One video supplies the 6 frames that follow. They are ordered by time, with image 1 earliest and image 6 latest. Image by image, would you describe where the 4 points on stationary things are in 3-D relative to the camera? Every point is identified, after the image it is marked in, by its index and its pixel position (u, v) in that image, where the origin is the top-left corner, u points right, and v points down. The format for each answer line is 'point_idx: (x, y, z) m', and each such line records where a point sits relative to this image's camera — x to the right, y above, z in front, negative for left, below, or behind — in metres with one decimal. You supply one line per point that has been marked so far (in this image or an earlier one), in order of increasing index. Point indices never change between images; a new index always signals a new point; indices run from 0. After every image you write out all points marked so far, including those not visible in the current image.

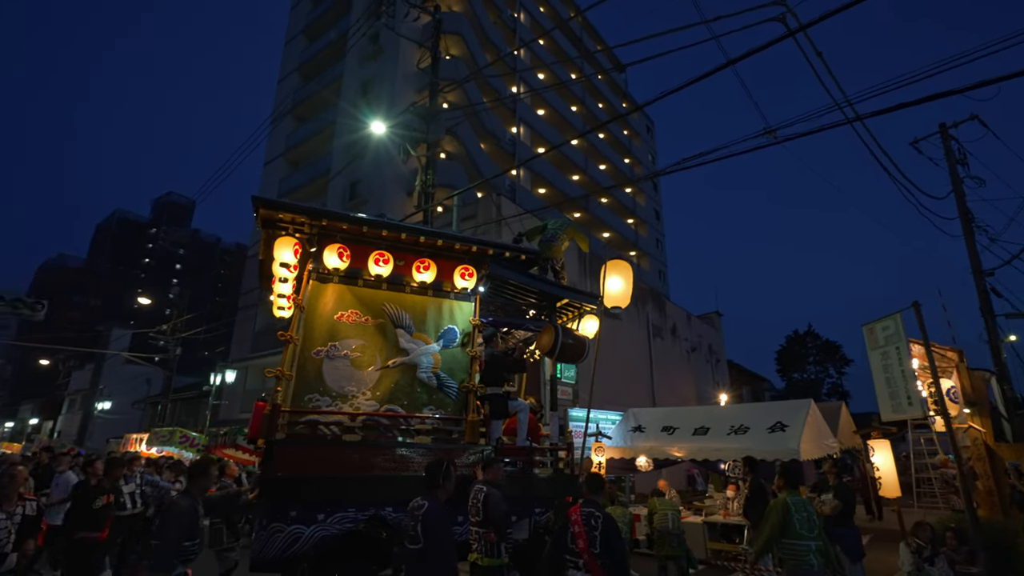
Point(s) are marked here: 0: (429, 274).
0: (-1.6, +0.3, +9.5) m
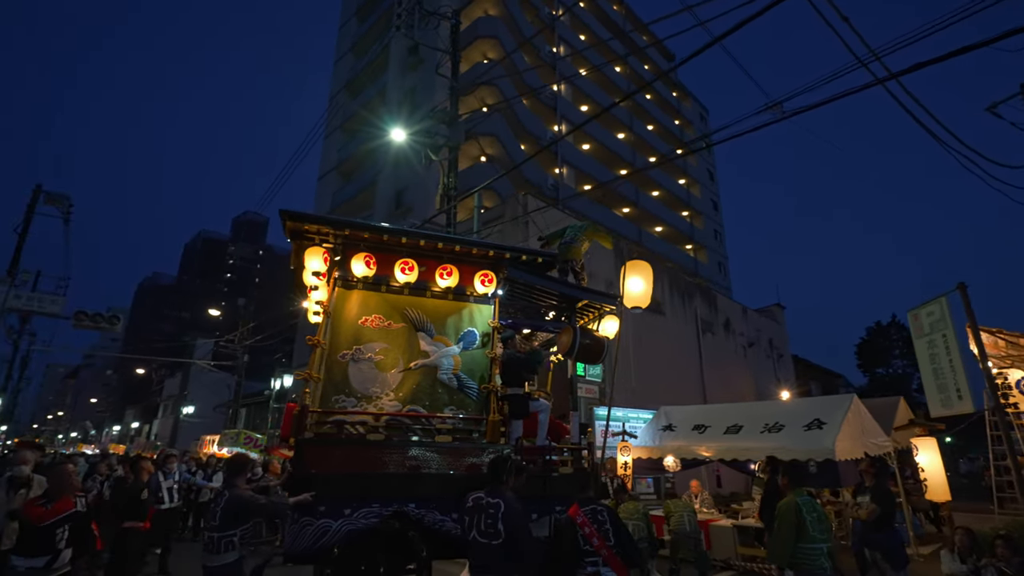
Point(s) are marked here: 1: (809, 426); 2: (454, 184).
0: (-1.2, +0.2, +9.9) m
1: (+7.0, -3.2, +11.7) m
2: (-2.6, +4.2, +19.7) m
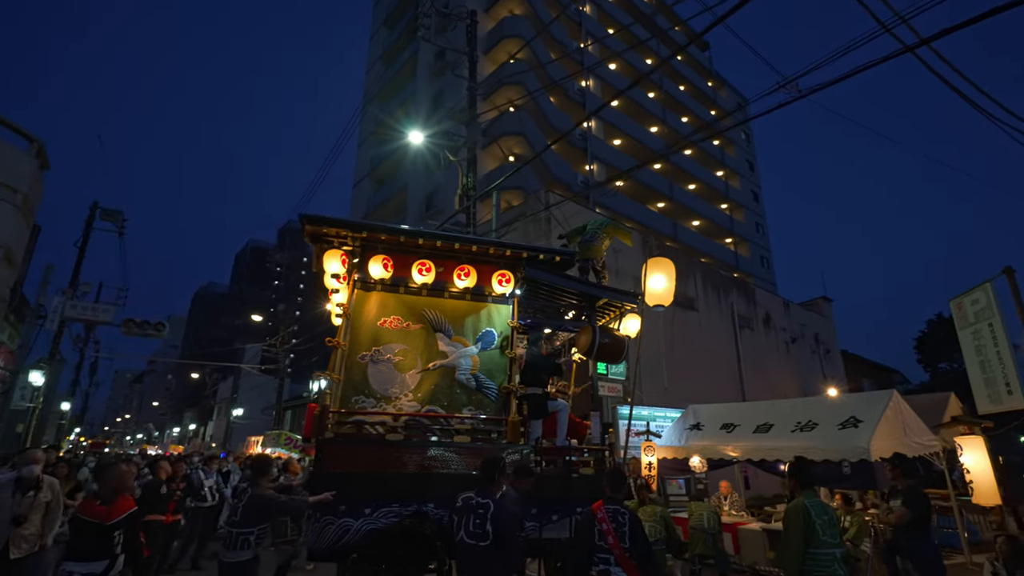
0: (-0.9, +0.2, +9.9) m
1: (+7.5, -3.0, +11.1) m
2: (-1.6, +4.2, +19.8) m
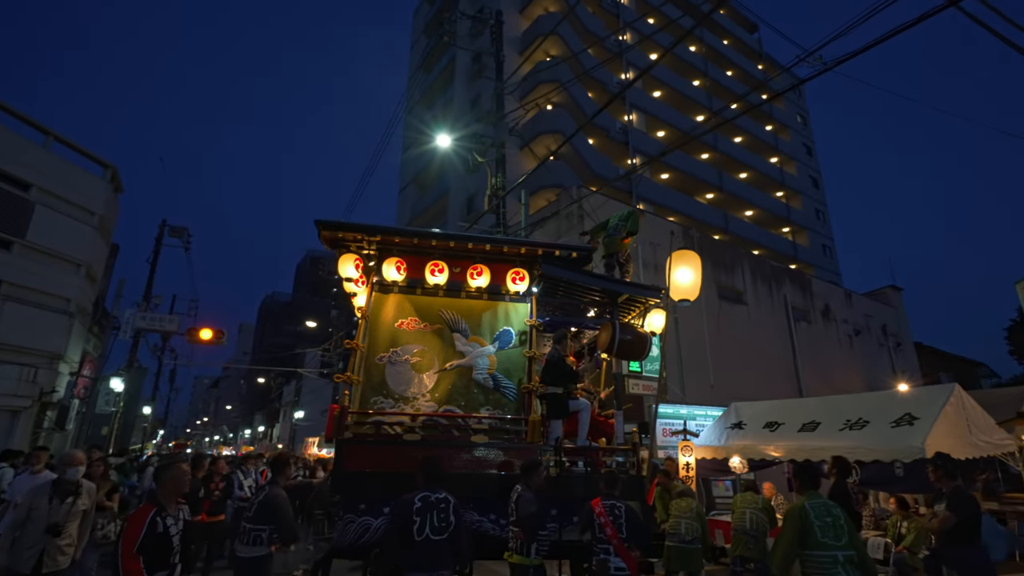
0: (-0.6, +0.2, +9.8) m
1: (+8.0, -2.7, +10.2) m
2: (-0.4, +4.2, +19.8) m
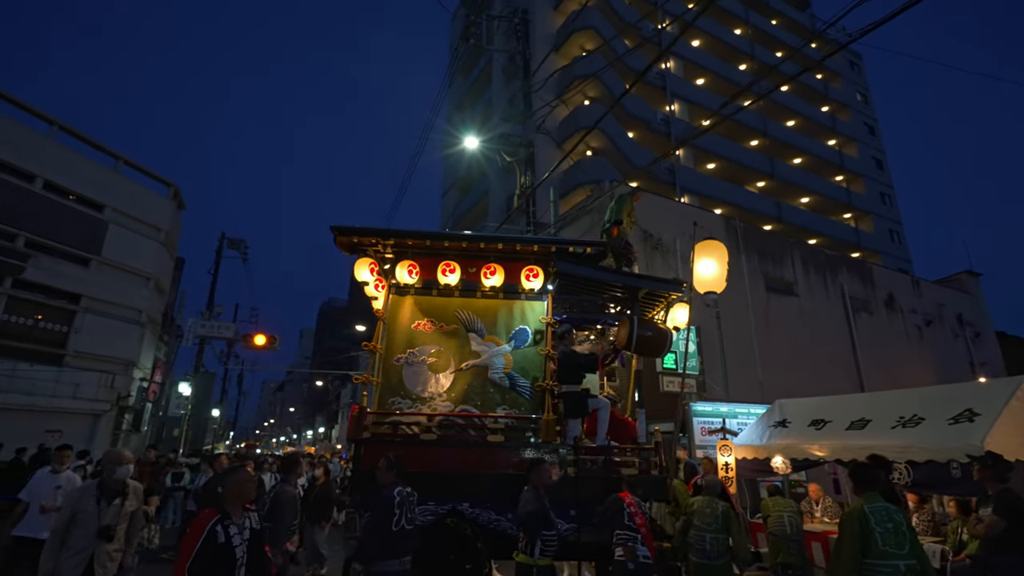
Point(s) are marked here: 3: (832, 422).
0: (-0.3, +0.2, +9.8) m
1: (+8.4, -2.4, +9.3) m
2: (+0.7, +4.2, +19.7) m
3: (+7.5, -3.2, +11.7) m
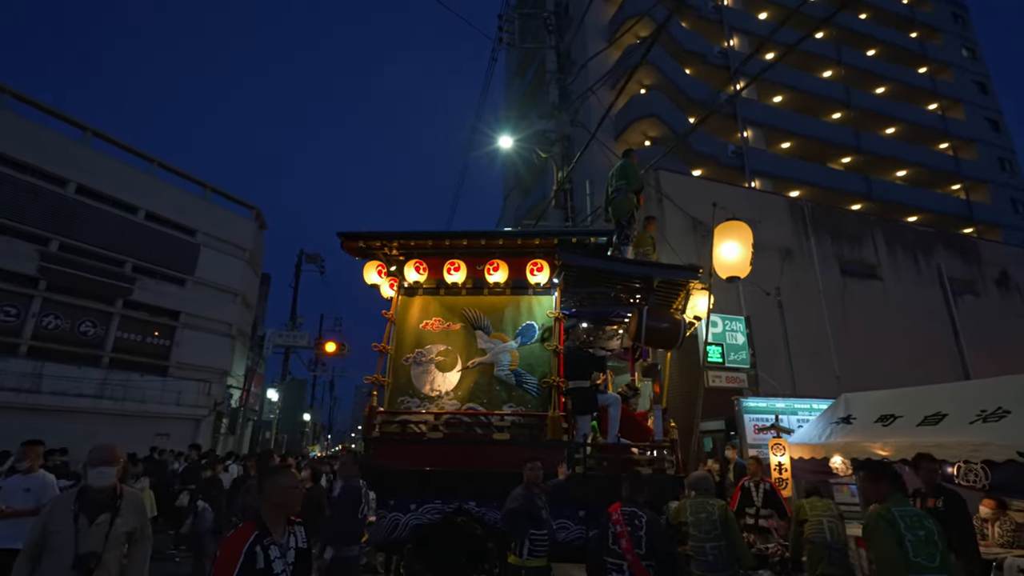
0: (-0.2, +0.3, +9.6) m
1: (+8.4, -1.9, +7.8) m
2: (+2.1, +4.4, +19.2) m
3: (+8.0, -2.7, +10.3) m
